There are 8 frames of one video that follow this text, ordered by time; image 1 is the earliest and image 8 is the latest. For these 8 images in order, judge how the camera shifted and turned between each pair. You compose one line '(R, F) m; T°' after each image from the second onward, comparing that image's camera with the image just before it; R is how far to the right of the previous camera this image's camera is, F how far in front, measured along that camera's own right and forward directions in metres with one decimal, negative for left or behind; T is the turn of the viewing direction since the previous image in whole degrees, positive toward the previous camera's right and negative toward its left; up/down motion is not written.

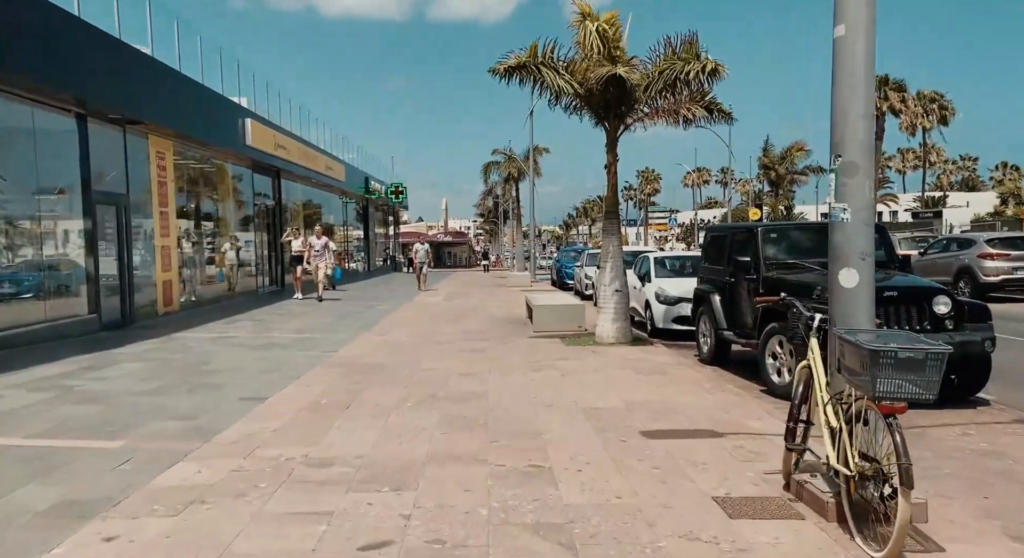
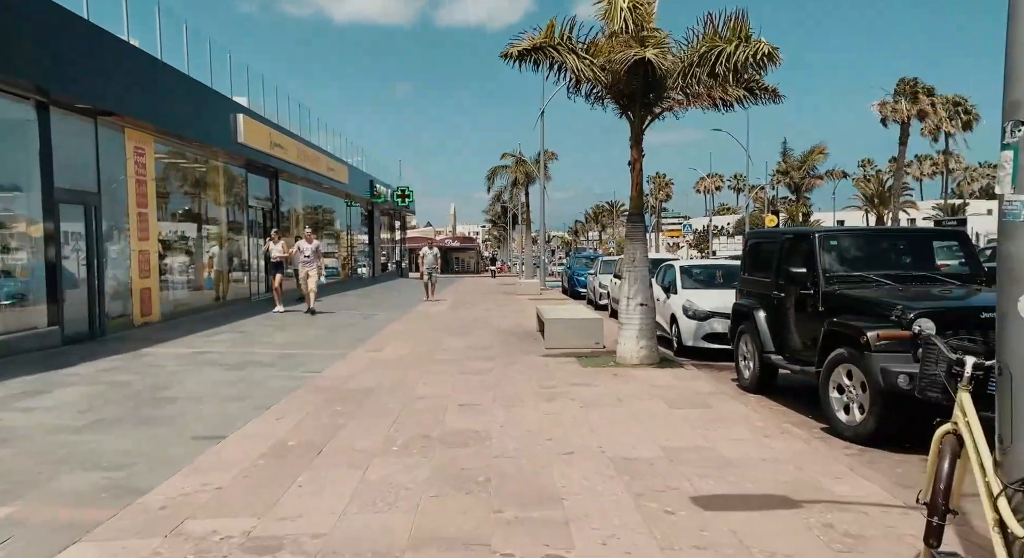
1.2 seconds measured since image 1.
(0.0, +1.3) m; -1°
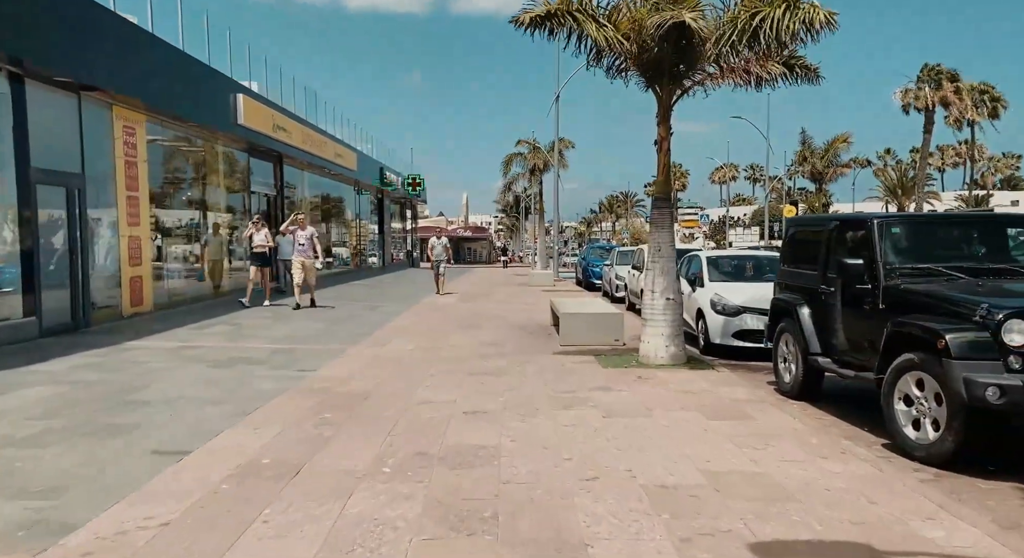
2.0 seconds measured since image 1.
(0.0, +0.9) m; -1°
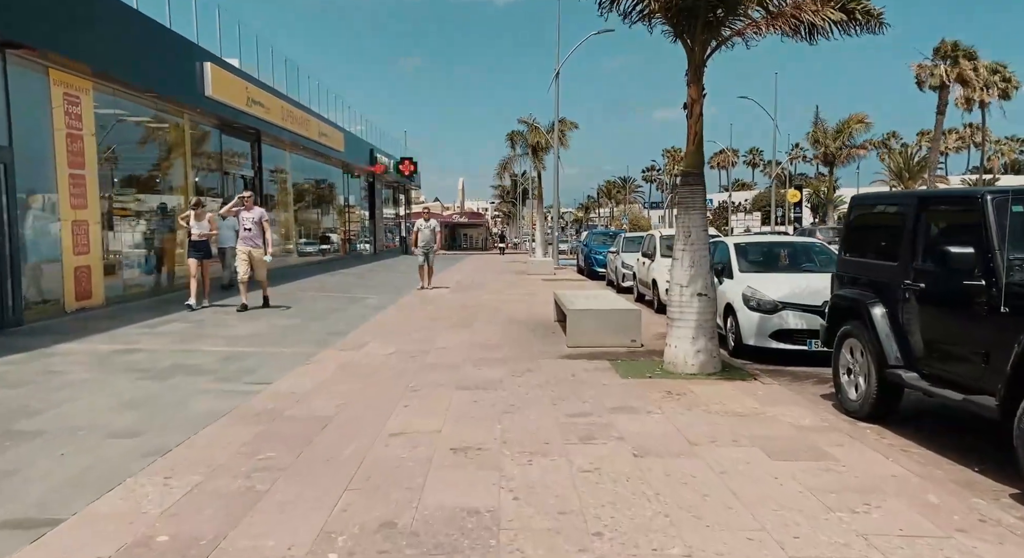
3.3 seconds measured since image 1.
(0.0, +1.5) m; 0°
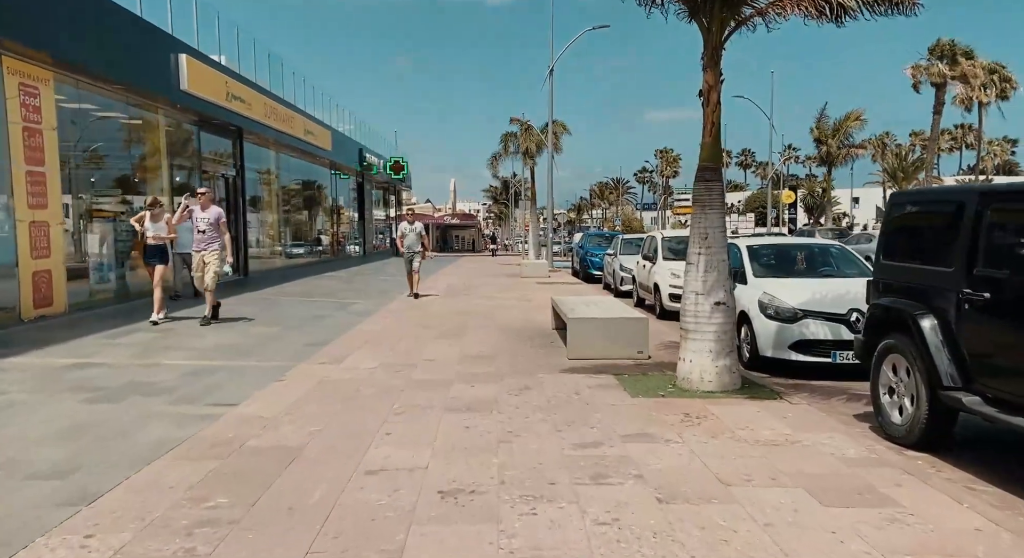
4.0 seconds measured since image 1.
(0.0, +0.8) m; +1°
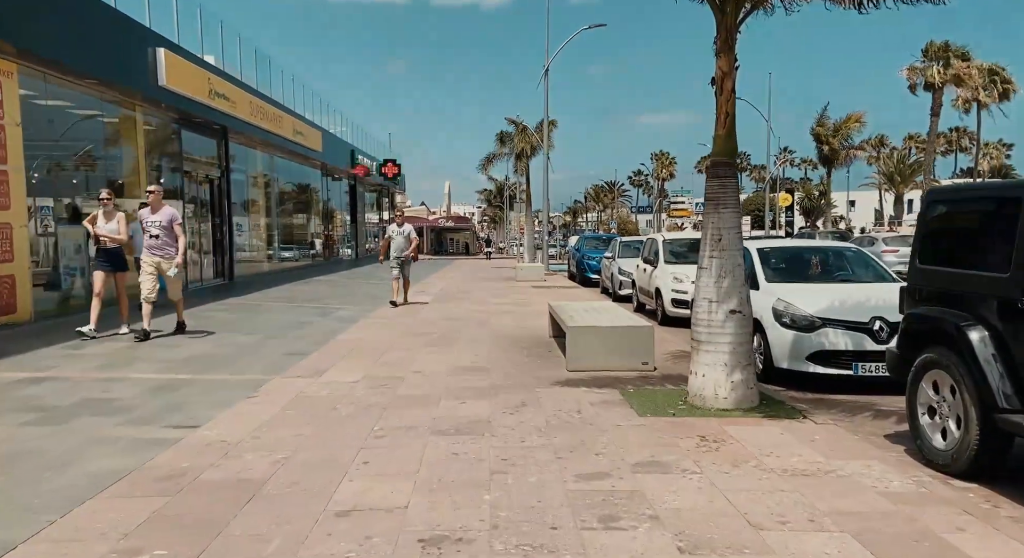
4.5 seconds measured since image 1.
(0.0, +0.6) m; 0°
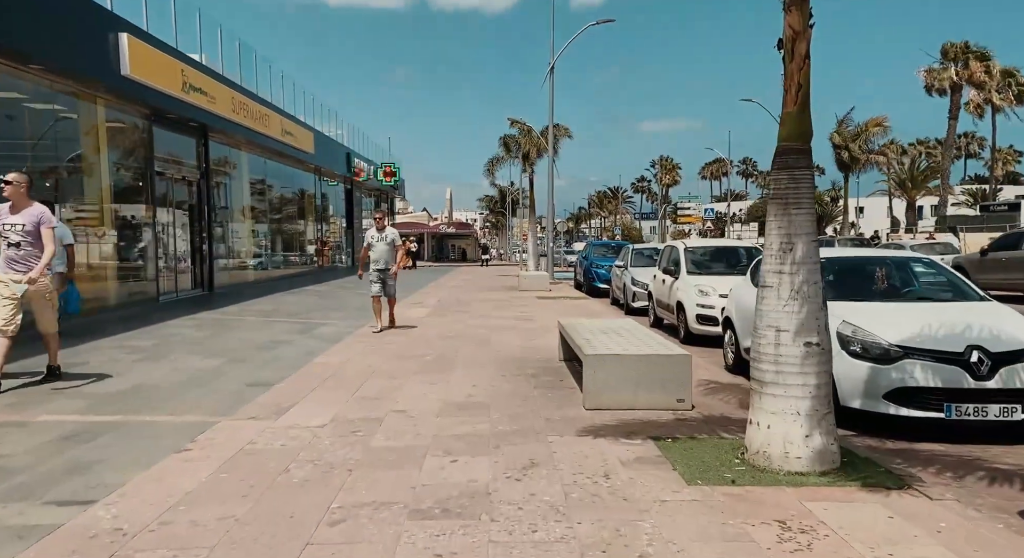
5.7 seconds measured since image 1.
(0.0, +1.4) m; 0°
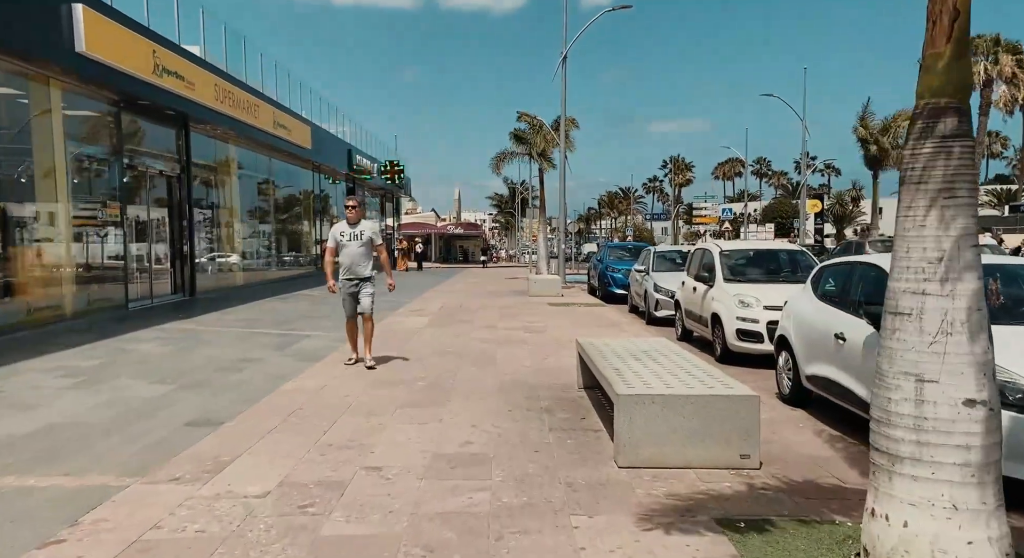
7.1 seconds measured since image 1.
(0.0, +1.6) m; -1°
